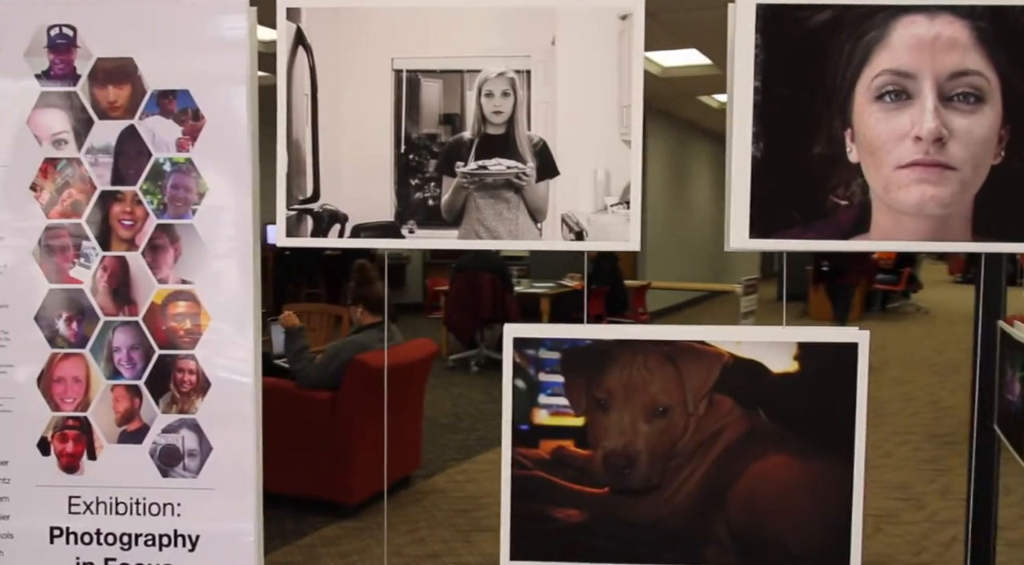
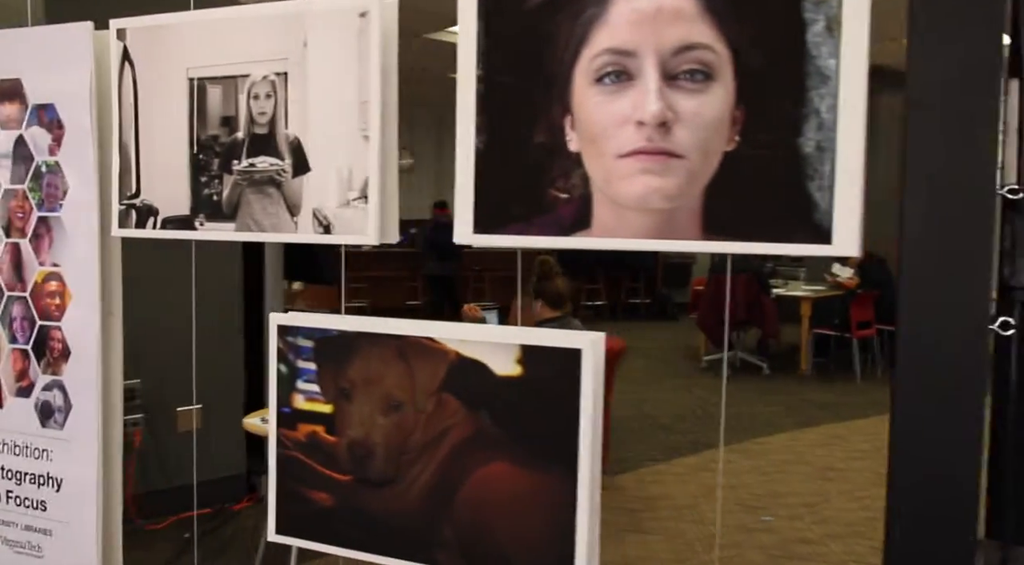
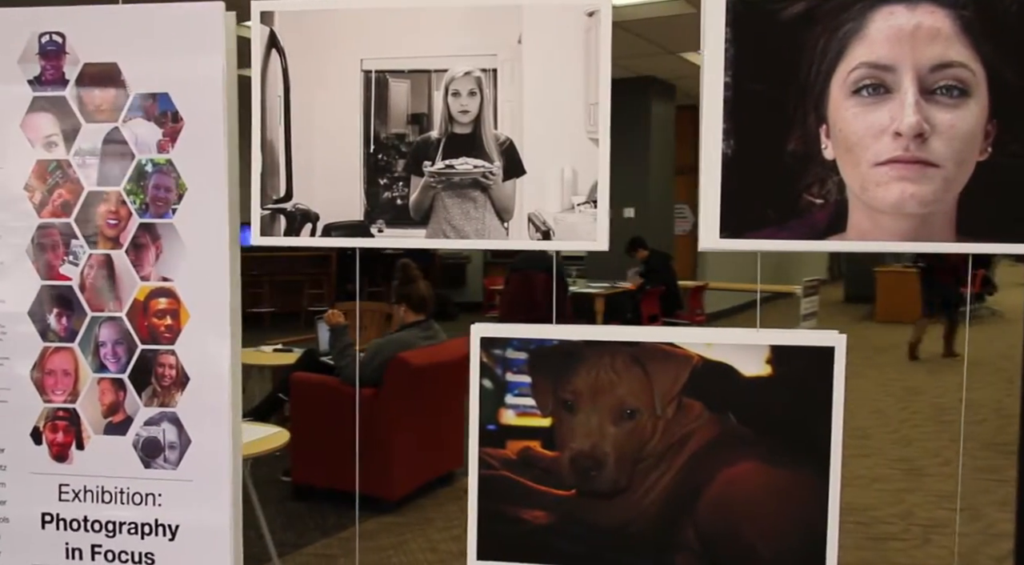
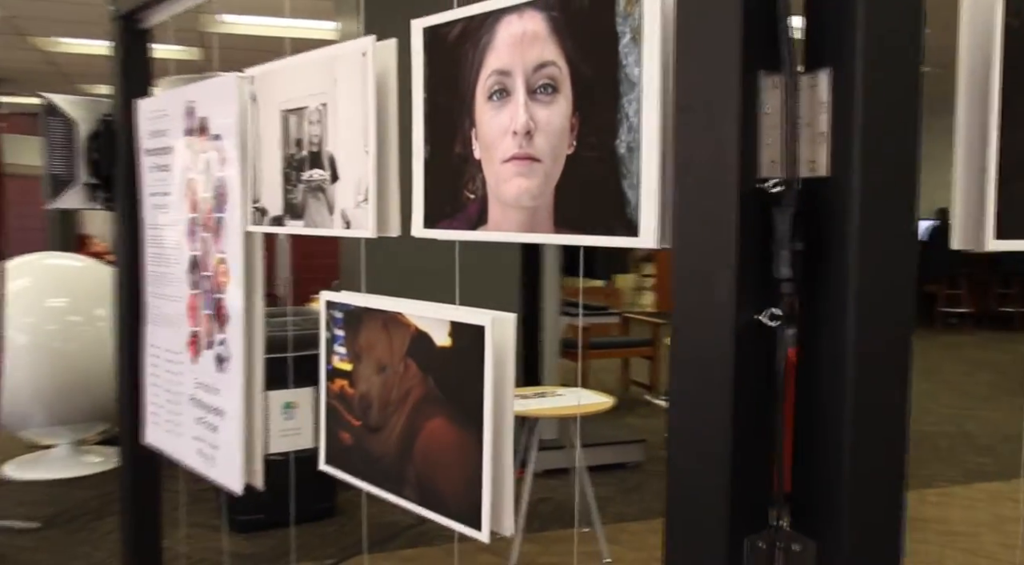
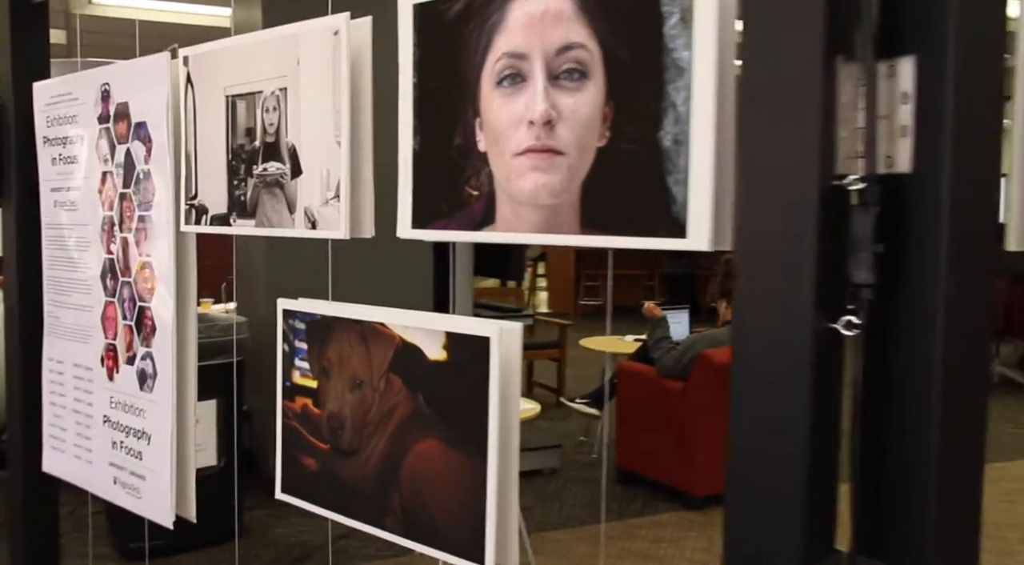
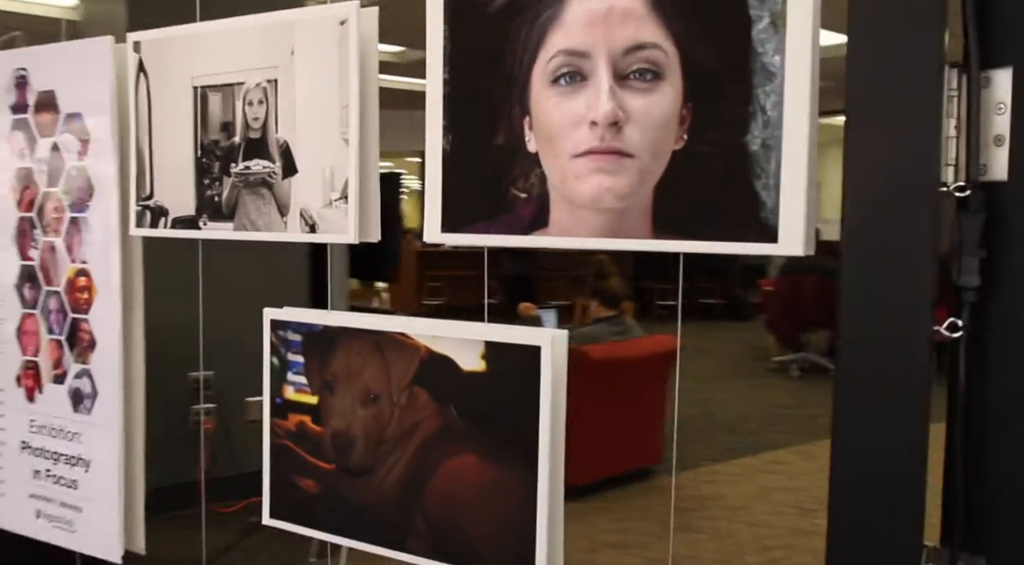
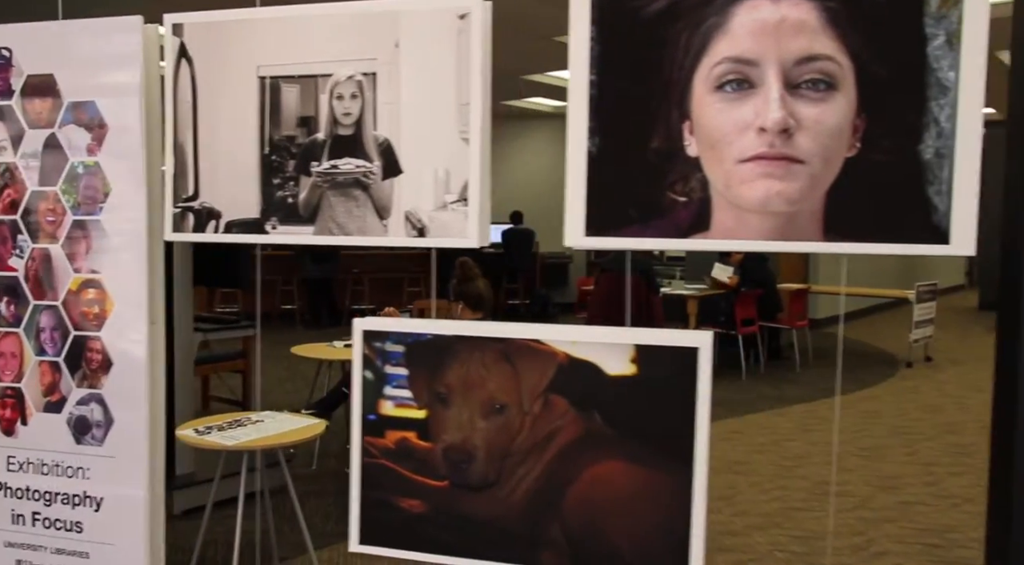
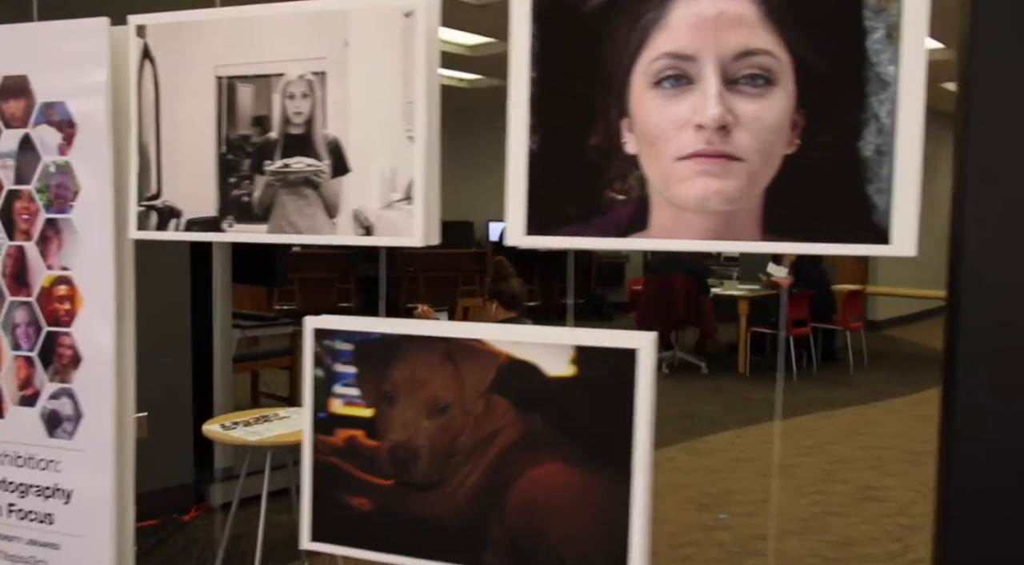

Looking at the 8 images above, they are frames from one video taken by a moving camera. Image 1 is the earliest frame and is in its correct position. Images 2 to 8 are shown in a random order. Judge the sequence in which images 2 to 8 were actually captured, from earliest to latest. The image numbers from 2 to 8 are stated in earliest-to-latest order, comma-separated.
3, 7, 8, 2, 6, 5, 4
